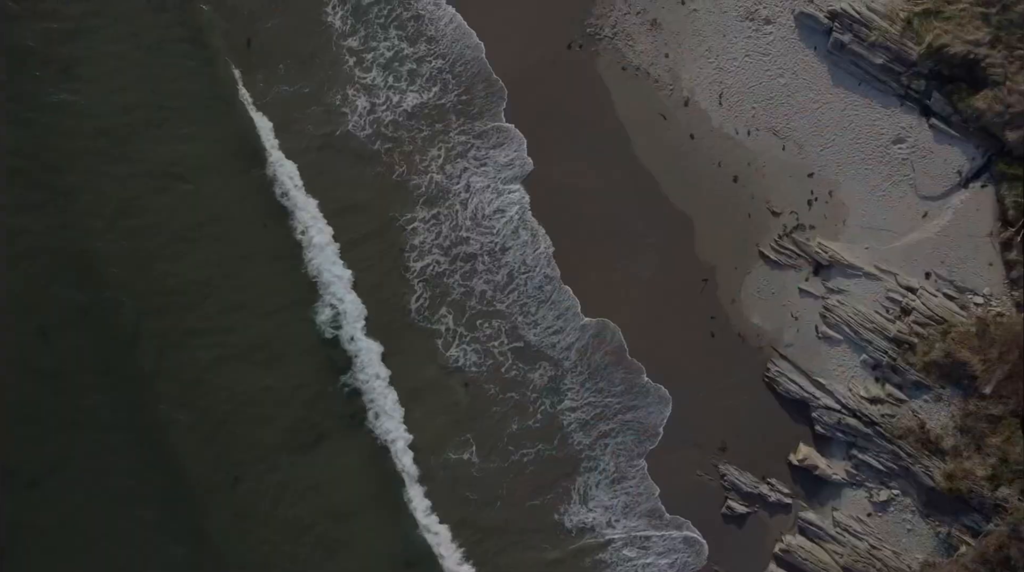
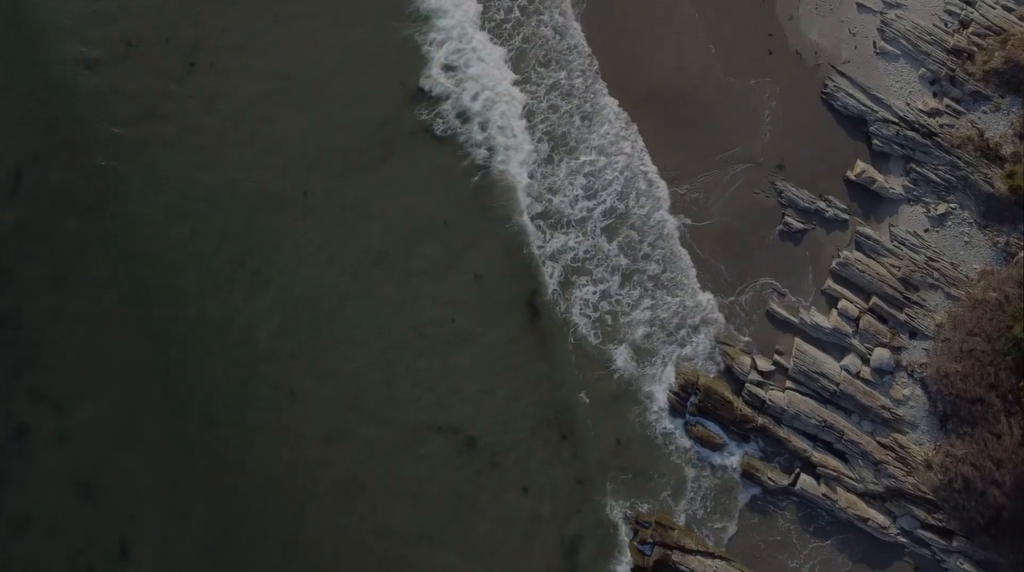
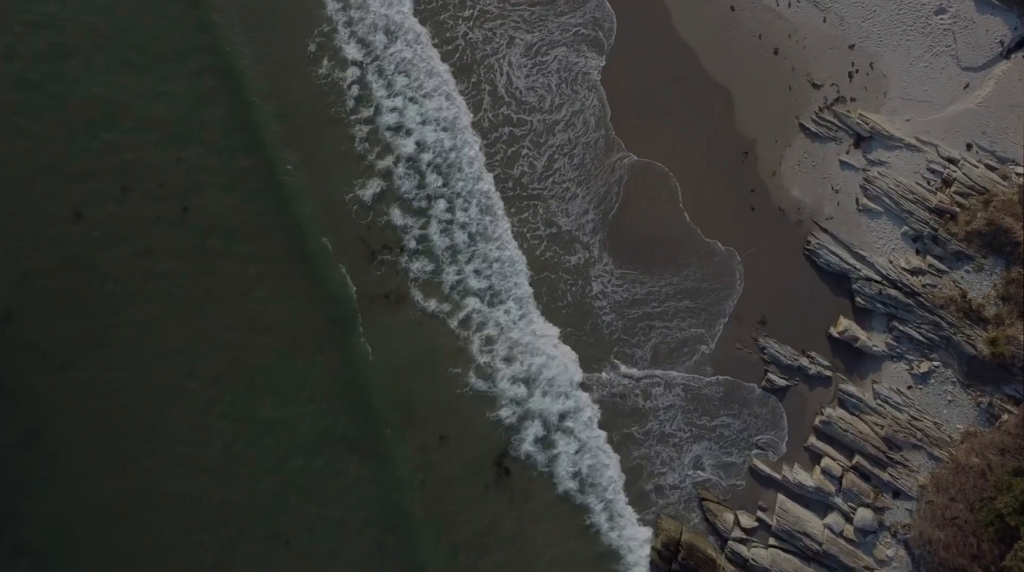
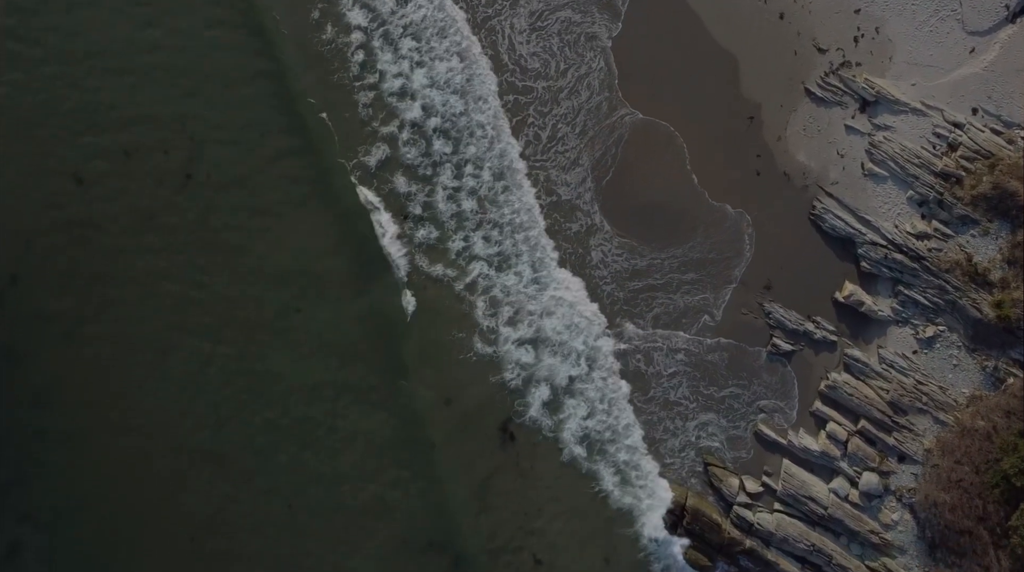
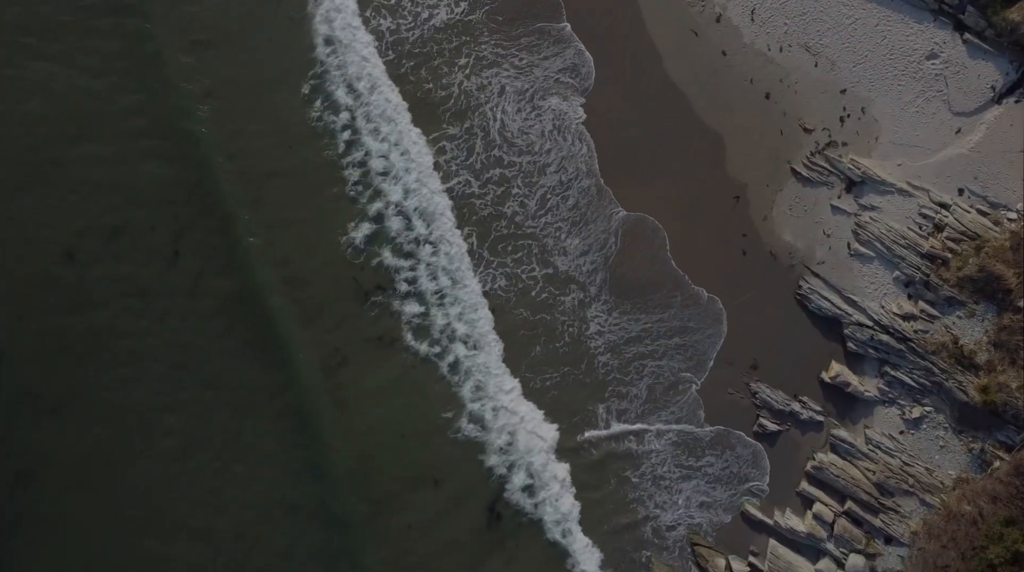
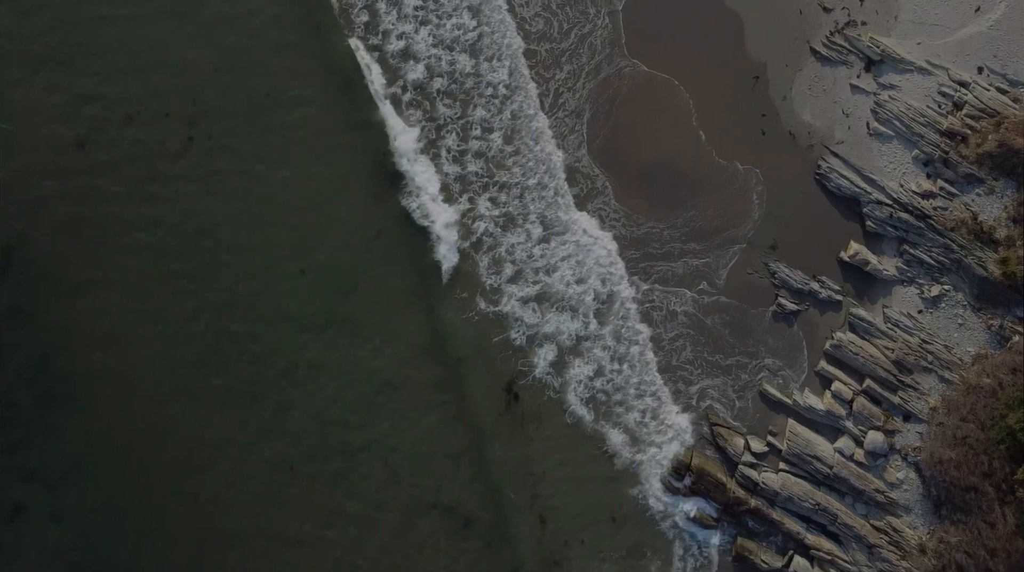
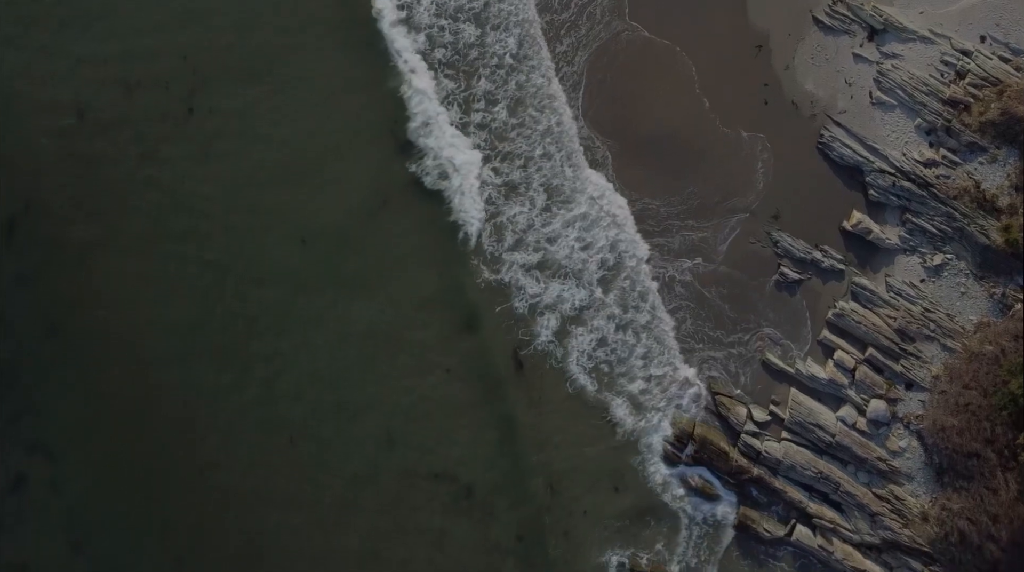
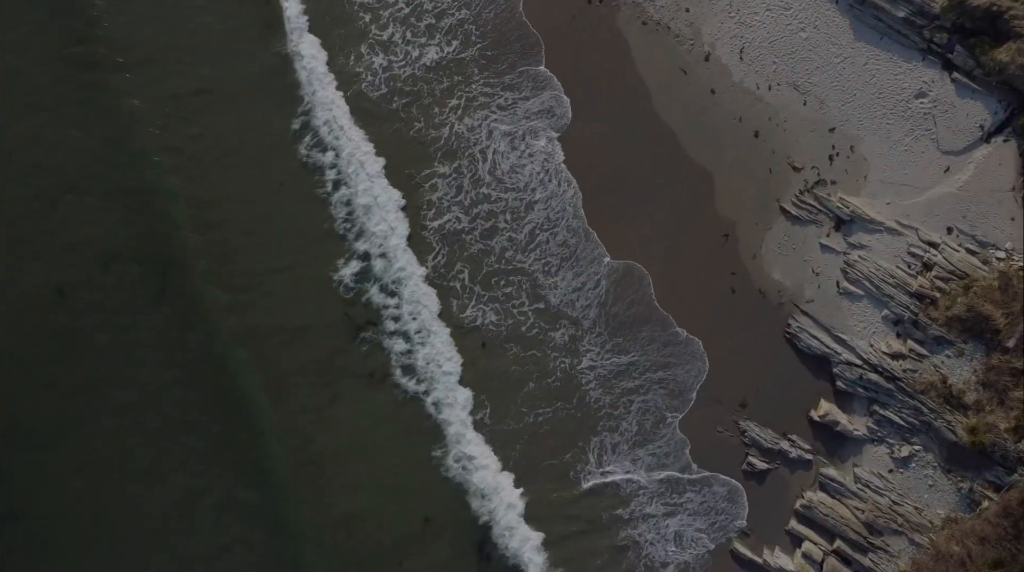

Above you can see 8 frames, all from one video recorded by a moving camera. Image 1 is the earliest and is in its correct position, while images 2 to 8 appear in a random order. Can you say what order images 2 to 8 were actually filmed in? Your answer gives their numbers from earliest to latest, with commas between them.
8, 5, 3, 4, 6, 7, 2
